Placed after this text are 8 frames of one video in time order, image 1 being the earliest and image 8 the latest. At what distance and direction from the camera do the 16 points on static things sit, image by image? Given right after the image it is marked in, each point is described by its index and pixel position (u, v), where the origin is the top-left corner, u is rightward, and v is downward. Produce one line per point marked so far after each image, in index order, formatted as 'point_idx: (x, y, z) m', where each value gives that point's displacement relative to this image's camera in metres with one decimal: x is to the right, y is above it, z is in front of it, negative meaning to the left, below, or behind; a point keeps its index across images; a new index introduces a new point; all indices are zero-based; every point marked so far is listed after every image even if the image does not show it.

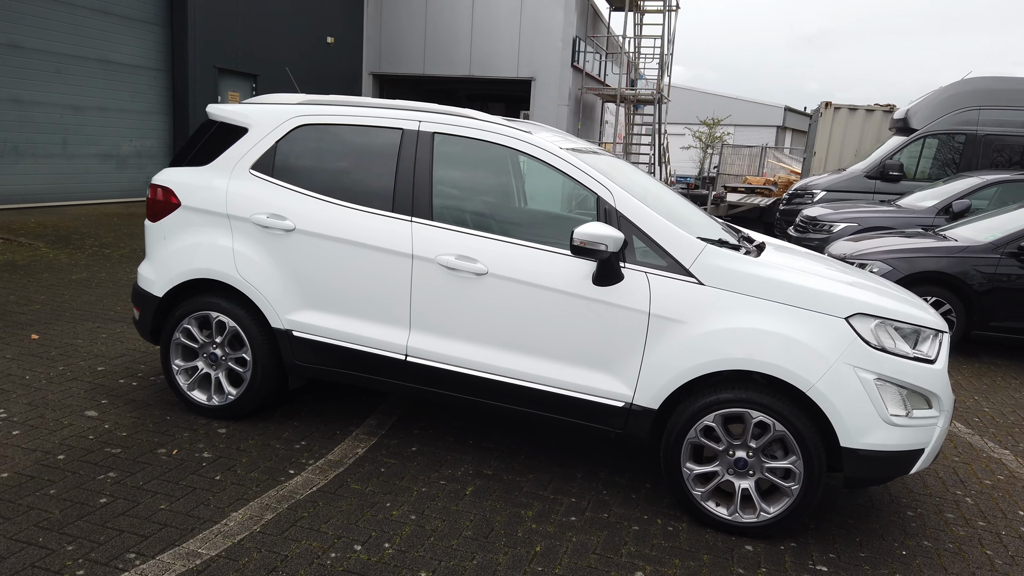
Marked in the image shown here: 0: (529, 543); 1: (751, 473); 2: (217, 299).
0: (+0.1, -1.1, +3.2) m
1: (+1.1, -0.8, +3.4) m
2: (-1.6, -0.1, +4.2) m
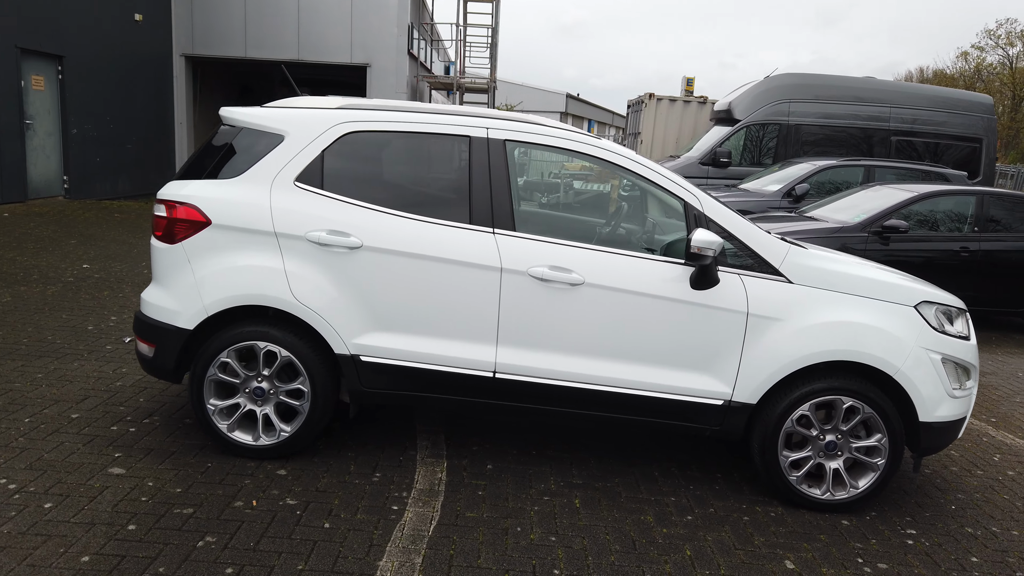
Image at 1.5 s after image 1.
0: (+0.7, -1.1, +3.3) m
1: (+1.6, -0.8, +3.7) m
2: (-1.2, -0.2, +3.7) m
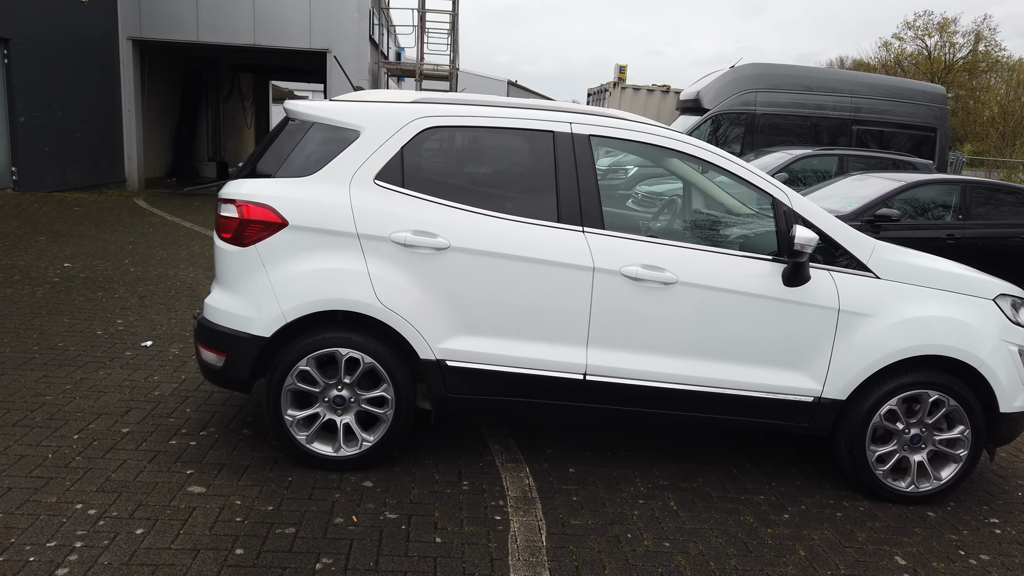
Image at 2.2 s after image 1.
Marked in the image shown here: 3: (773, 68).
0: (+1.2, -1.1, +3.3) m
1: (+2.0, -0.8, +3.8) m
2: (-0.8, -0.2, +3.5) m
3: (+5.4, +4.5, +15.8) m
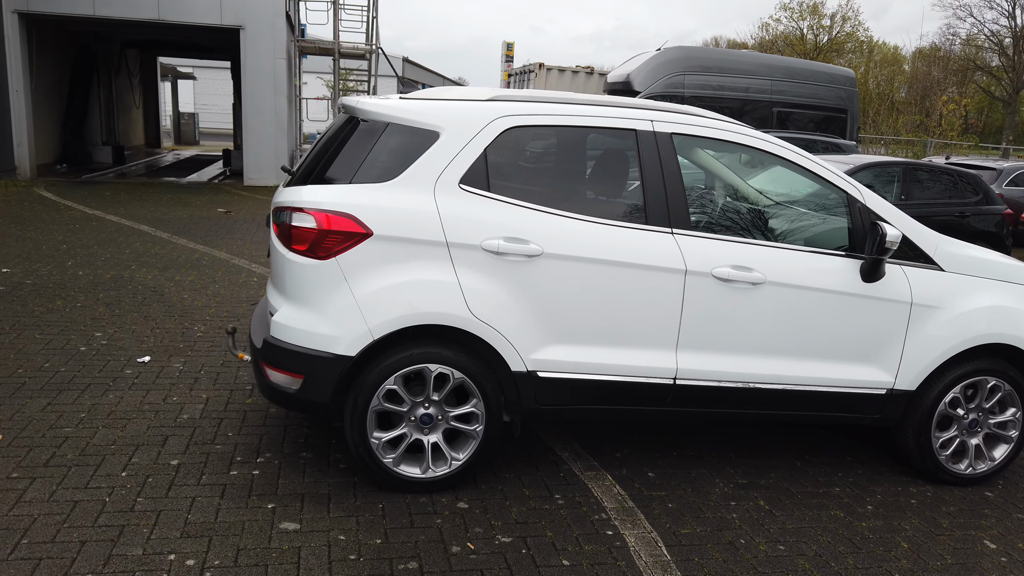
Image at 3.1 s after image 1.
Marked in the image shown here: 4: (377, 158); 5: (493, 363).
0: (+1.6, -1.1, +3.4) m
1: (+2.4, -0.7, +4.0) m
2: (-0.3, -0.3, +3.3) m
3: (+3.9, +5.0, +16.2) m
4: (-0.6, +0.6, +3.3) m
5: (-0.1, -0.3, +3.5) m
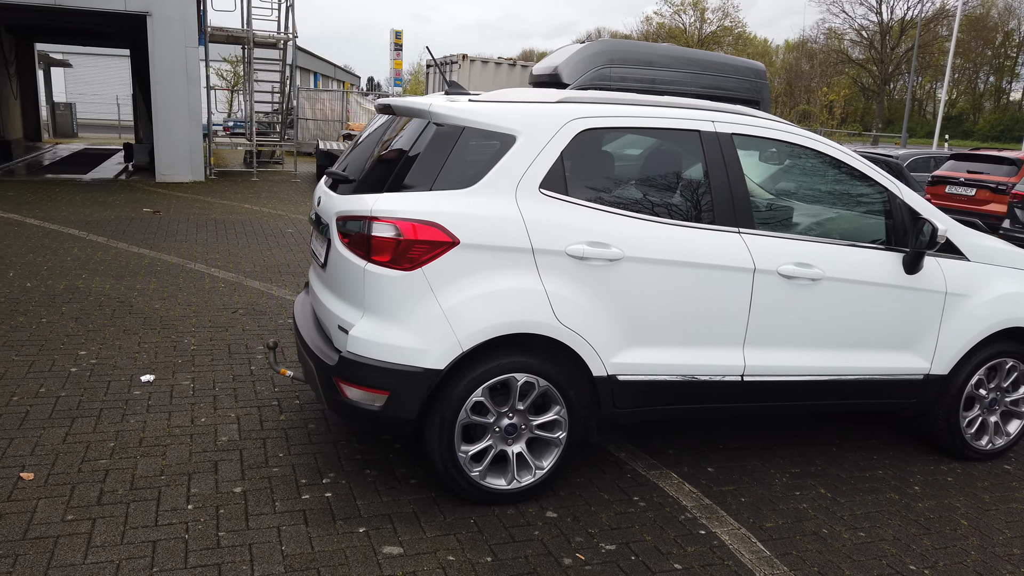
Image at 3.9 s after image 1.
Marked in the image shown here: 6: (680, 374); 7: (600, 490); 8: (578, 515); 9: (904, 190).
0: (+2.0, -1.1, +3.6) m
1: (+2.7, -0.7, +4.2) m
2: (0.0, -0.3, +3.3) m
3: (+2.4, +5.2, +16.5) m
4: (-0.3, +0.5, +3.2) m
5: (+0.3, -0.4, +3.4) m
6: (+0.7, -0.4, +3.5) m
7: (+0.4, -0.9, +3.6) m
8: (+0.3, -1.0, +3.3) m
9: (+2.0, +0.5, +4.0) m
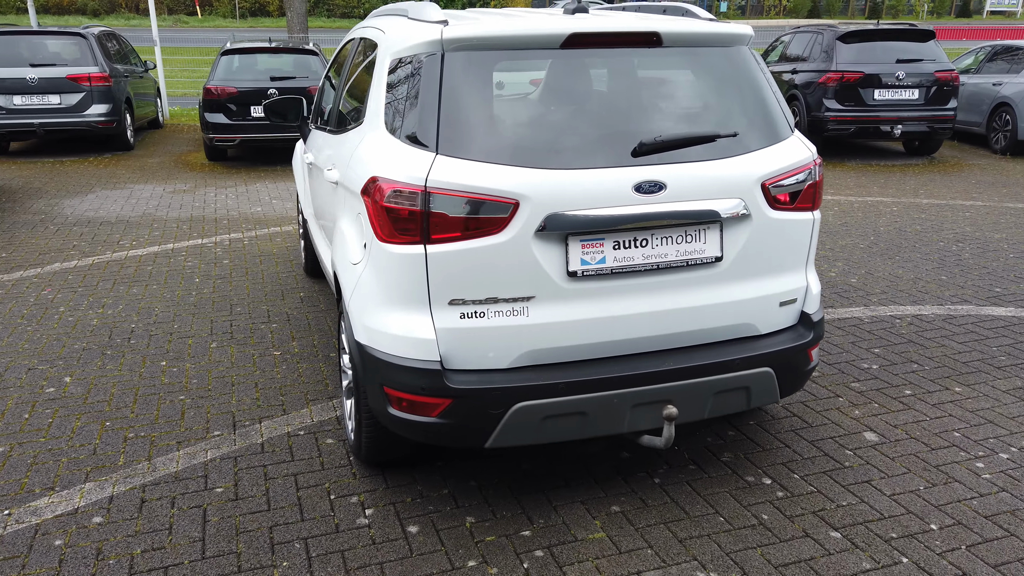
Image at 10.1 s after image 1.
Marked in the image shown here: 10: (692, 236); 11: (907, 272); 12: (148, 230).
0: (+2.4, -0.5, +3.7) m
1: (+2.8, 0.0, +4.5) m
2: (+0.4, -0.1, +3.0) m
3: (-0.6, +6.3, +16.0) m
4: (0.0, +0.6, +2.9) m
5: (+0.6, -0.1, +3.2) m
6: (+1.1, -0.1, +3.4) m
7: (+0.8, -0.7, +3.4) m
8: (+0.7, -0.7, +3.2) m
9: (+2.1, +1.0, +4.0) m
10: (+0.8, +0.3, +3.2) m
11: (+3.7, +0.2, +7.3) m
12: (-4.4, +0.7, +9.2) m
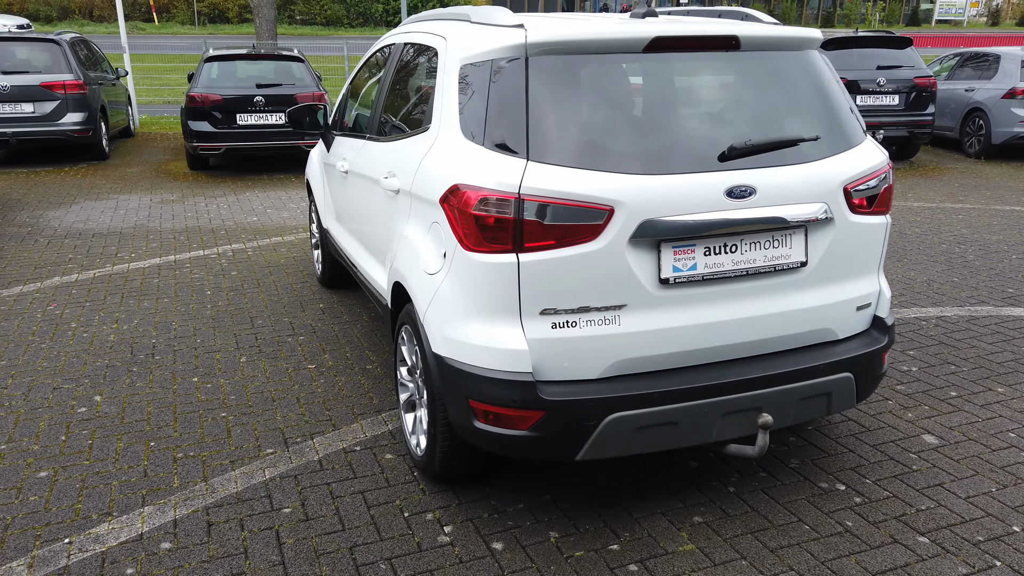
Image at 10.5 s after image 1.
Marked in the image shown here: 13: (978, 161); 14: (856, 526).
0: (+2.7, -0.5, +3.8) m
1: (+3.1, 0.0, +4.5) m
2: (+0.8, -0.2, +3.0) m
3: (-0.9, +6.1, +16.0) m
4: (+0.4, +0.6, +2.8) m
5: (+1.0, -0.2, +3.2) m
6: (+1.4, -0.1, +3.4) m
7: (+1.2, -0.7, +3.4) m
8: (+1.1, -0.8, +3.2) m
9: (+2.4, +1.0, +4.1) m
10: (+1.1, +0.2, +3.2) m
11: (+3.9, +0.1, +7.4) m
12: (-4.3, +0.5, +9.0) m
13: (+9.4, +2.5, +15.6) m
14: (+1.5, -1.0, +3.4) m
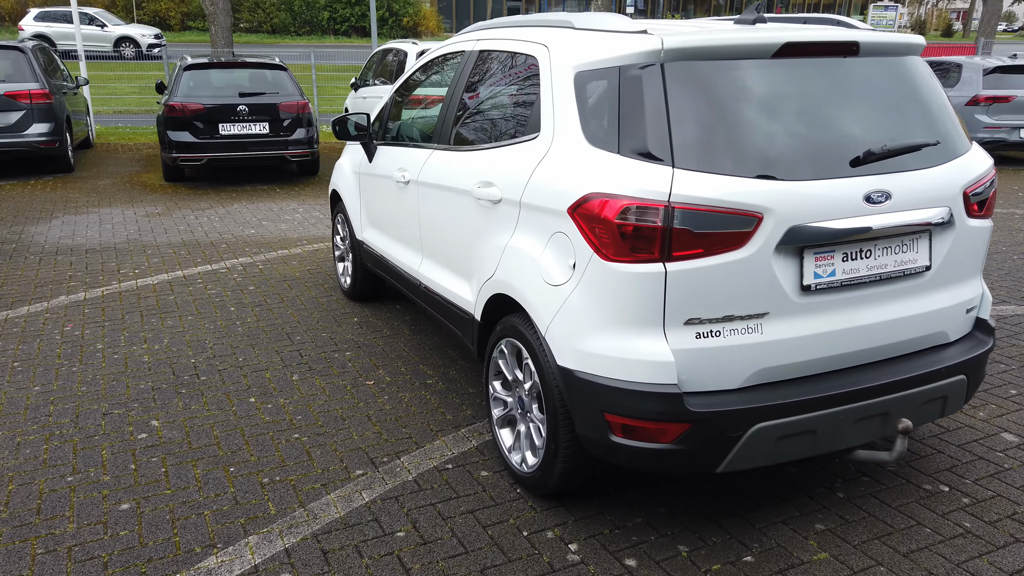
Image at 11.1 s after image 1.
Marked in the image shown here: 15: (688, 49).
0: (+3.2, -0.5, +3.9) m
1: (+3.6, 0.0, +4.7) m
2: (+1.3, -0.2, +2.9) m
3: (-1.3, +5.9, +15.9) m
4: (+0.9, +0.6, +2.8) m
5: (+1.5, -0.2, +3.2) m
6: (+1.9, -0.1, +3.4) m
7: (+1.7, -0.7, +3.4) m
8: (+1.7, -0.8, +3.1) m
9: (+2.8, +1.0, +4.2) m
10: (+1.7, +0.2, +3.2) m
11: (+4.2, +0.1, +7.6) m
12: (-4.1, +0.4, +8.6) m
13: (+9.1, +2.6, +16.1) m
14: (+2.1, -1.1, +3.4) m
15: (+0.7, +1.0, +3.1) m
